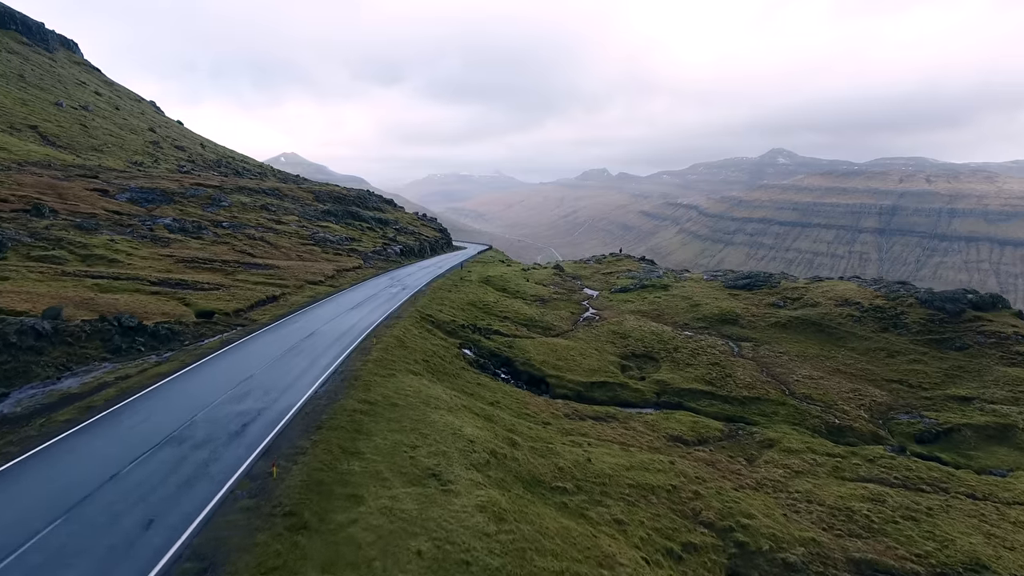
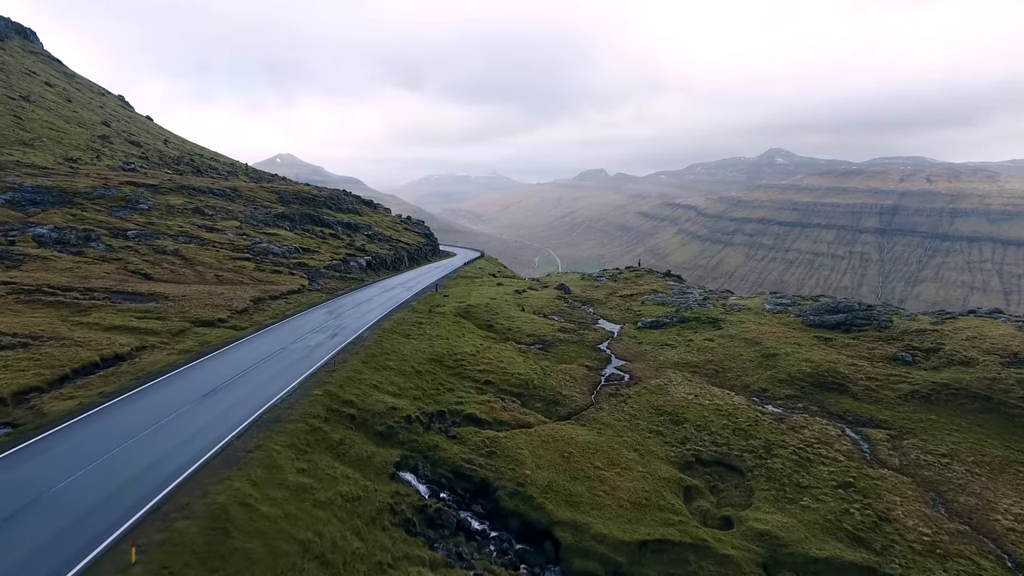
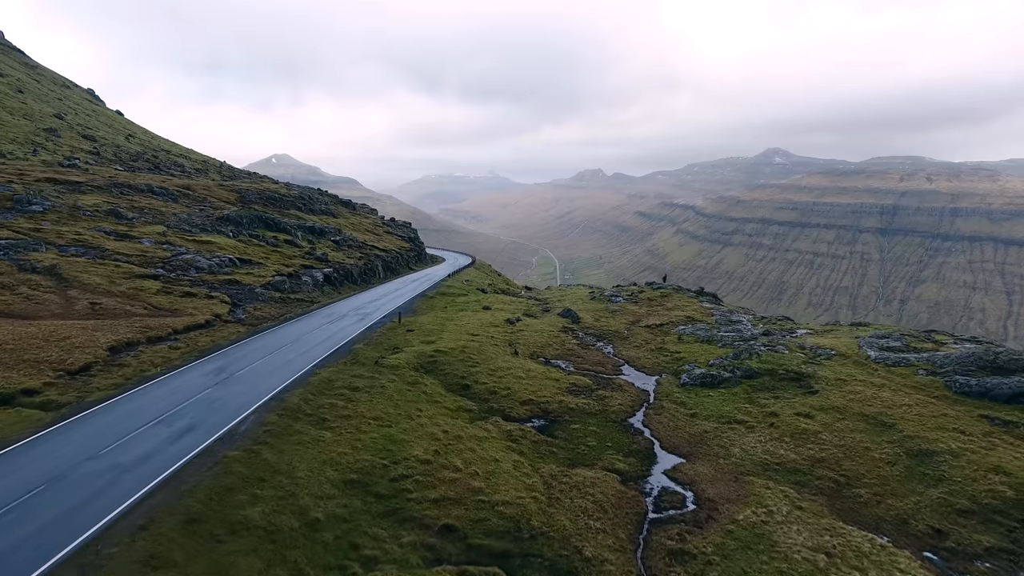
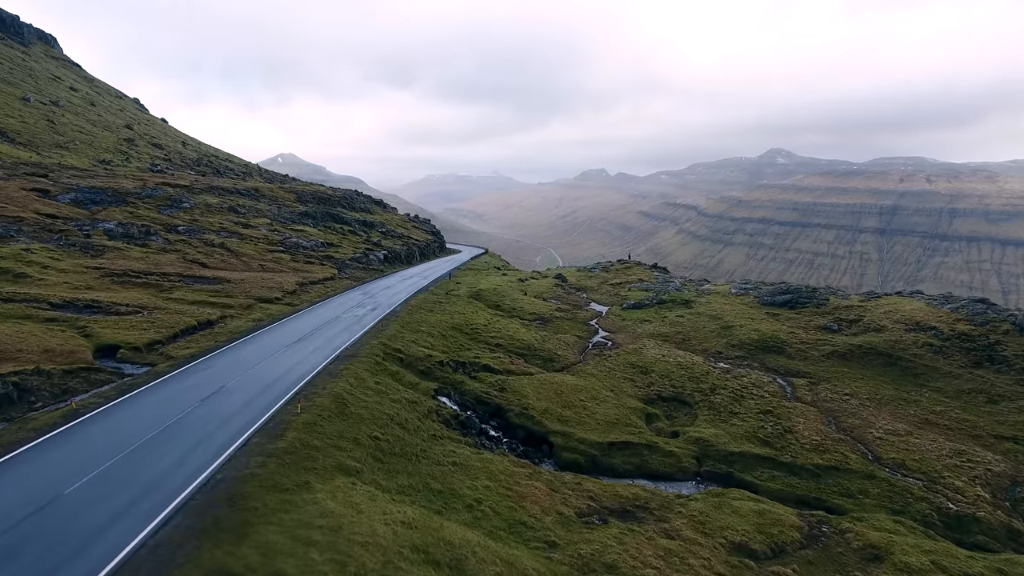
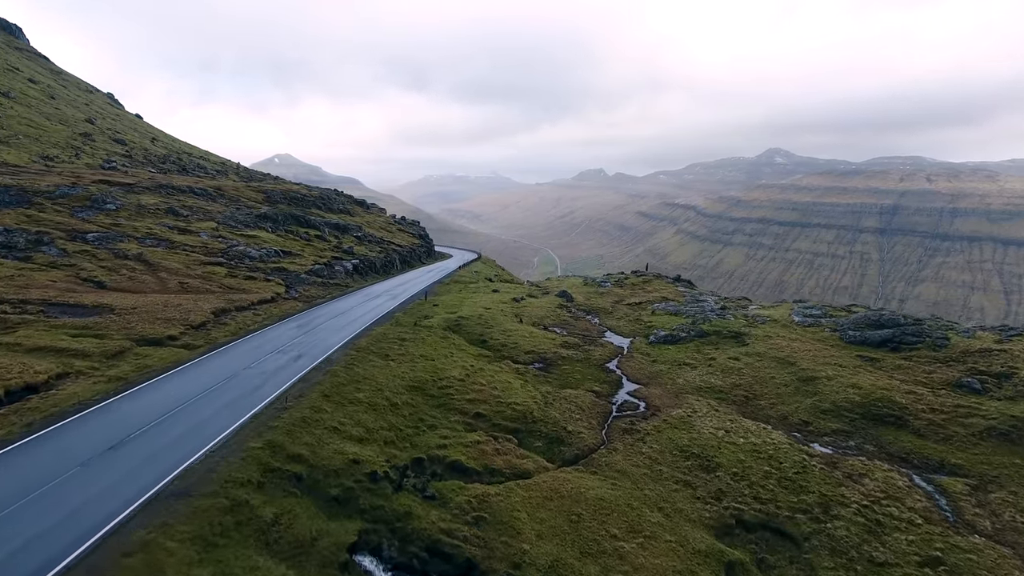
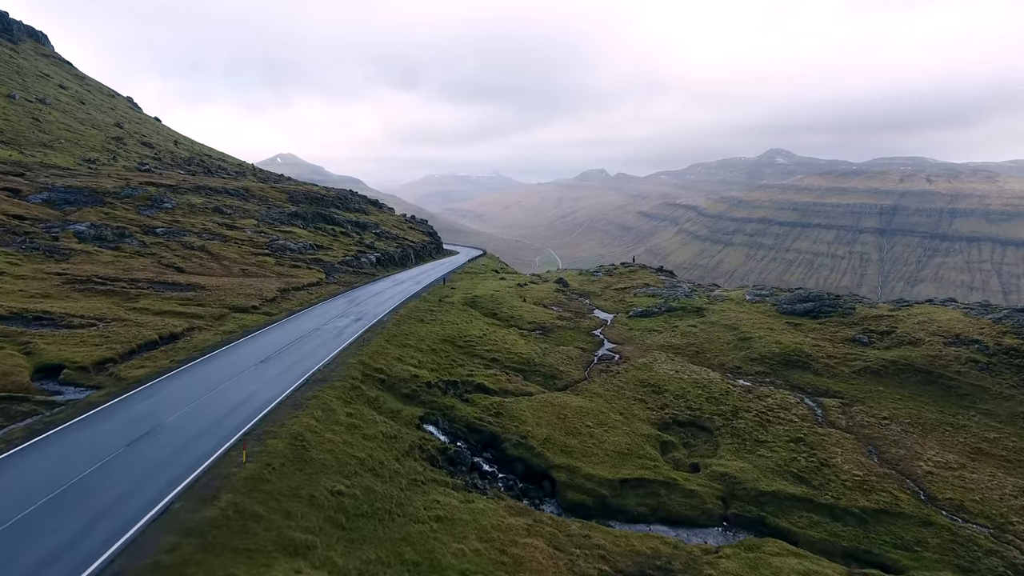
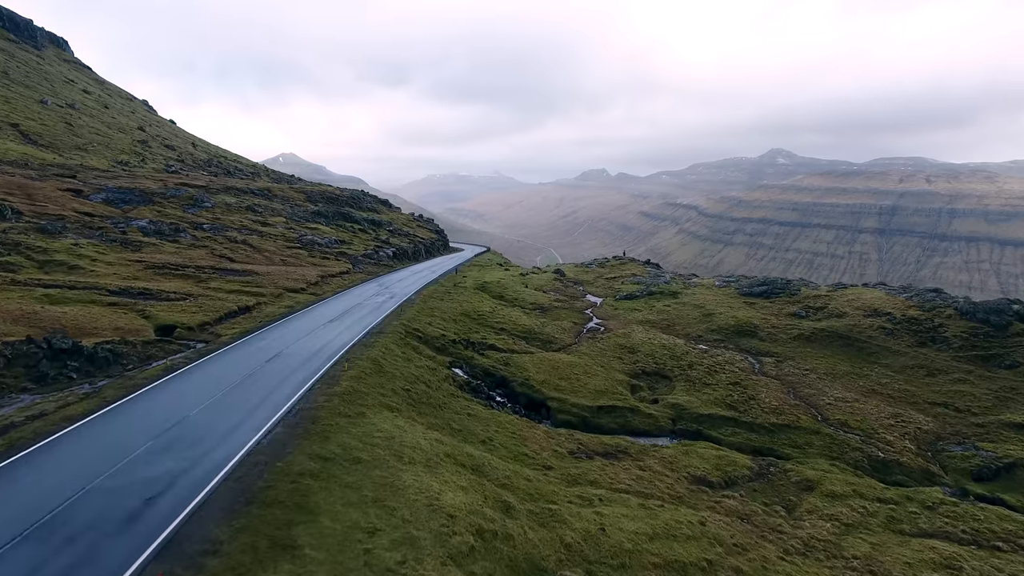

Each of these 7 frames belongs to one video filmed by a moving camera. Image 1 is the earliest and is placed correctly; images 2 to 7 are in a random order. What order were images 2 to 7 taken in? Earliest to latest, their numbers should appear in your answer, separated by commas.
7, 4, 6, 2, 5, 3
